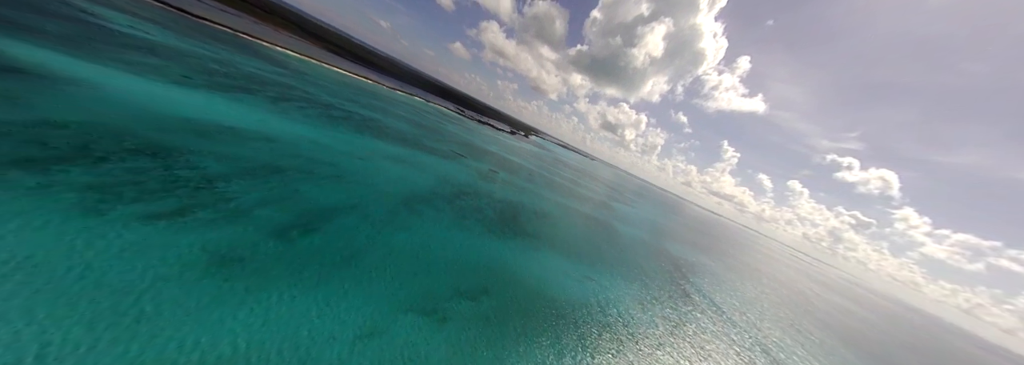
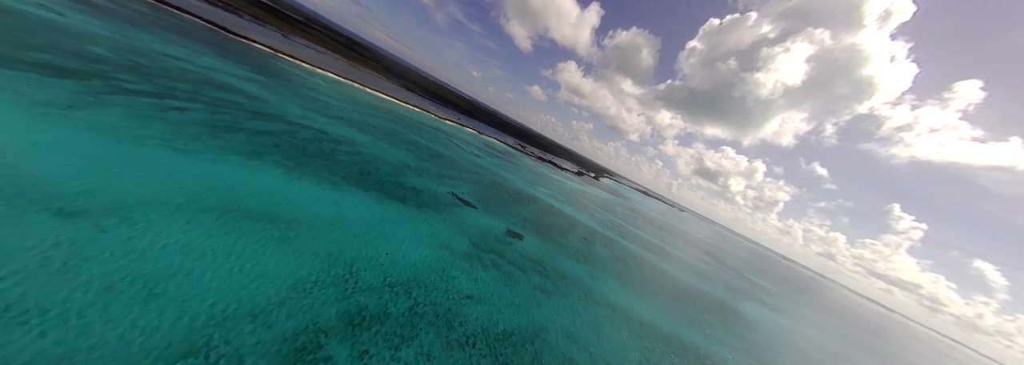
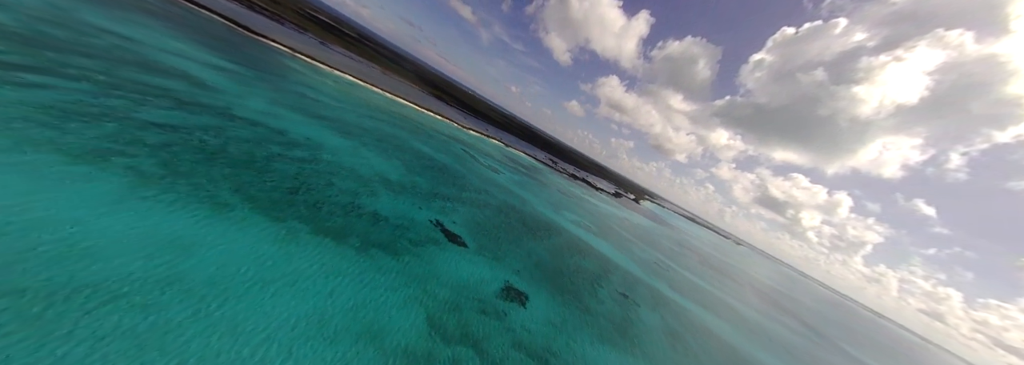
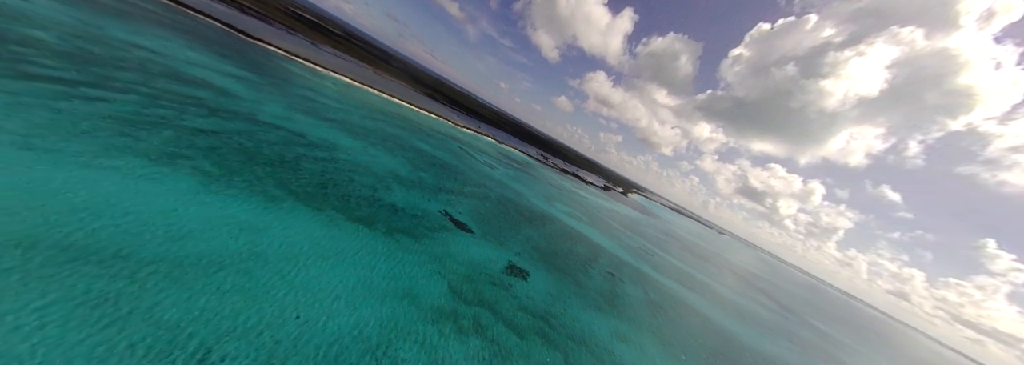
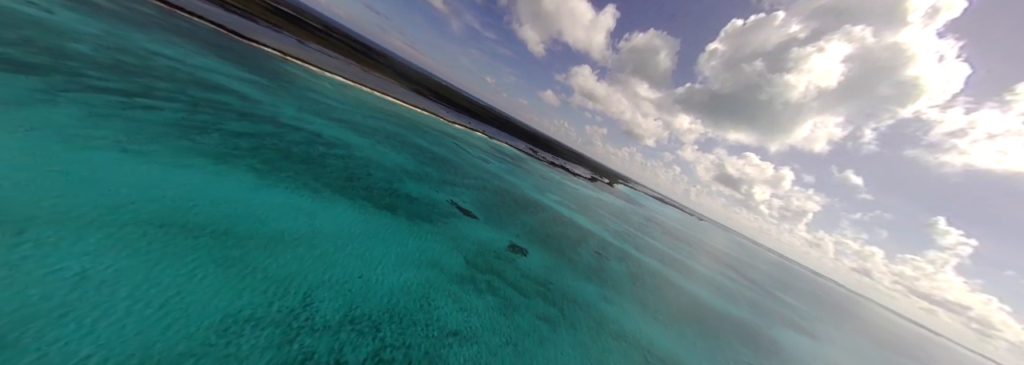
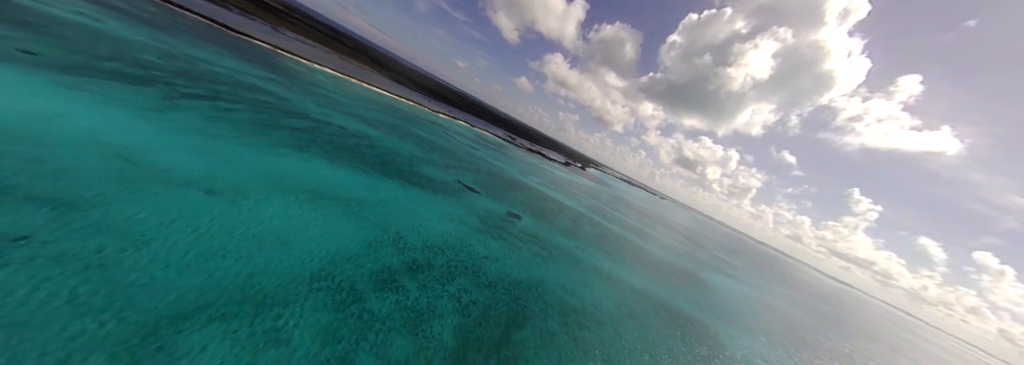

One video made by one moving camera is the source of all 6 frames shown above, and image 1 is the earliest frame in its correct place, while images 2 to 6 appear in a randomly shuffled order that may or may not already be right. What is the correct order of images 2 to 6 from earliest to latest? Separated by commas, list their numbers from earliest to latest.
6, 2, 5, 4, 3
